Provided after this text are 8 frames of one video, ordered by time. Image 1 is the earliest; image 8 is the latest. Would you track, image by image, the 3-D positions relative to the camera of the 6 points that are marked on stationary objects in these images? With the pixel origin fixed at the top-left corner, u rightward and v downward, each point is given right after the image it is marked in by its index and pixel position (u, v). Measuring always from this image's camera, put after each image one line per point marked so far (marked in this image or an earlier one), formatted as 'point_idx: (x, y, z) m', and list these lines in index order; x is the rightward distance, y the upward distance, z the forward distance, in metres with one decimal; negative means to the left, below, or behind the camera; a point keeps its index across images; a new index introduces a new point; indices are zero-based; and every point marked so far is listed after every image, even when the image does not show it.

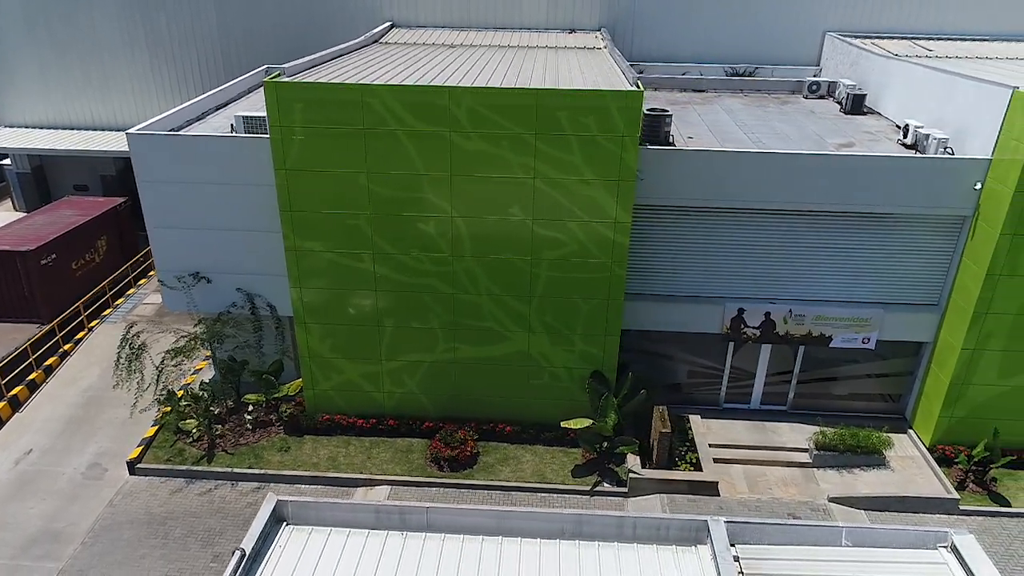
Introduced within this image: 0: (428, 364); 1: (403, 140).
0: (-1.8, -1.6, +15.2) m
1: (-2.0, +2.7, +13.1) m
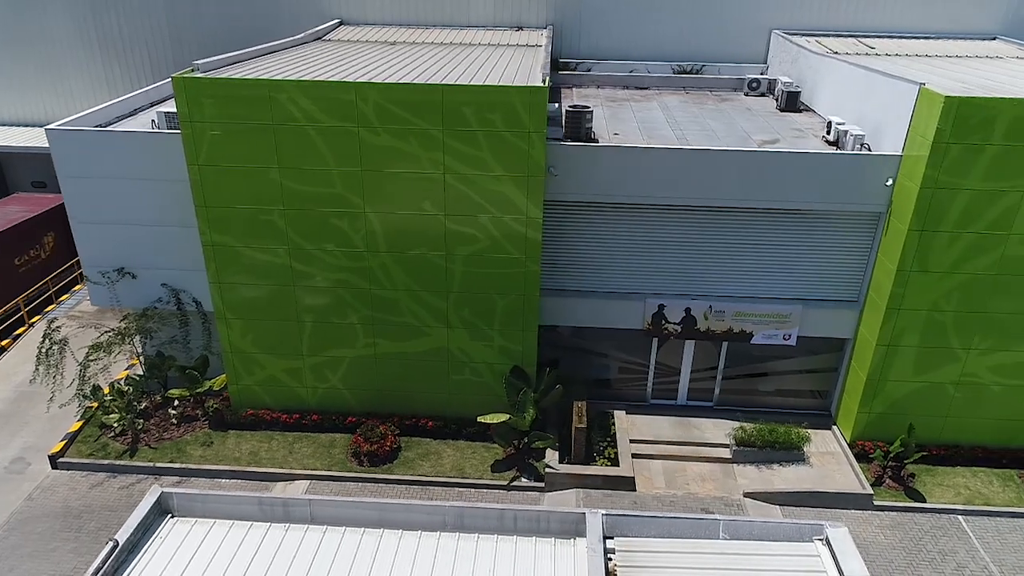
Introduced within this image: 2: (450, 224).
0: (-3.4, -1.5, +15.2) m
1: (-3.6, +2.8, +13.1) m
2: (-1.2, +1.2, +13.8) m
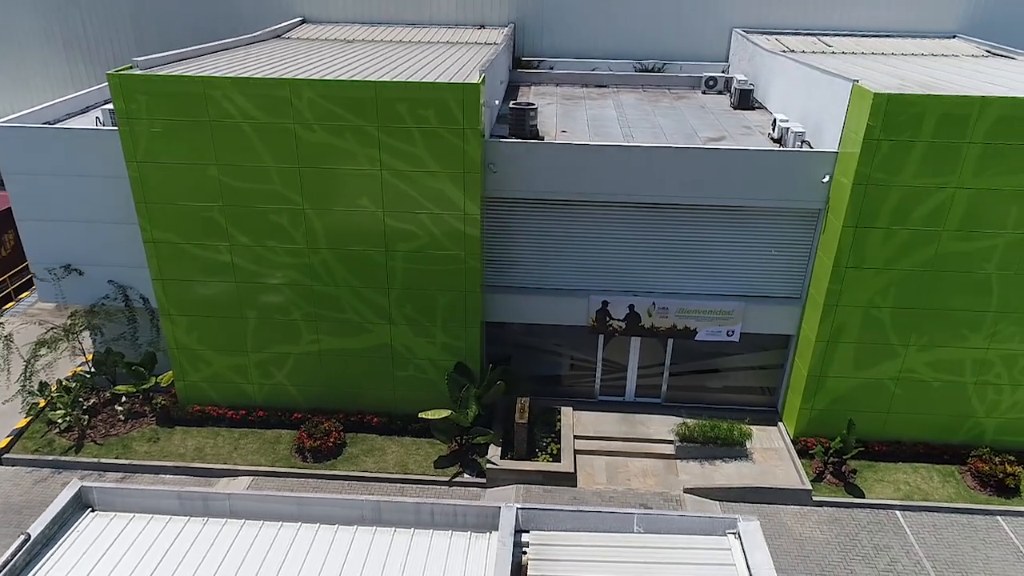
0: (-4.6, -1.4, +15.3) m
1: (-4.8, +2.8, +13.2) m
2: (-2.4, +1.3, +13.8) m
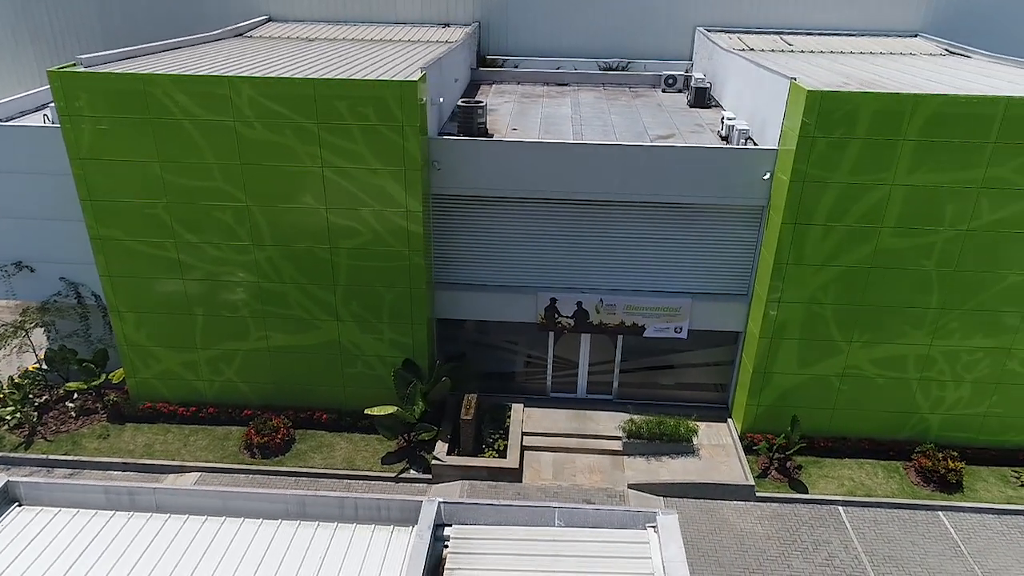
0: (-5.7, -1.4, +15.3) m
1: (-5.9, +2.9, +13.2) m
2: (-3.5, +1.3, +13.9) m
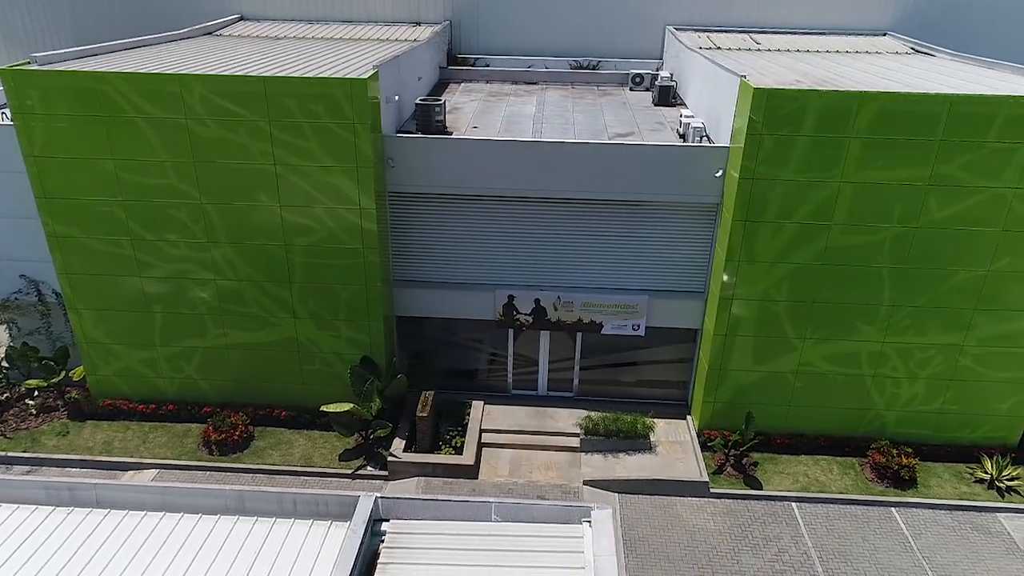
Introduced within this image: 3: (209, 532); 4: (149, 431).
0: (-6.6, -1.3, +15.4) m
1: (-6.7, +2.9, +13.3) m
2: (-4.3, +1.4, +13.9) m
3: (-4.2, -3.4, +10.0) m
4: (-7.7, -3.0, +15.5) m
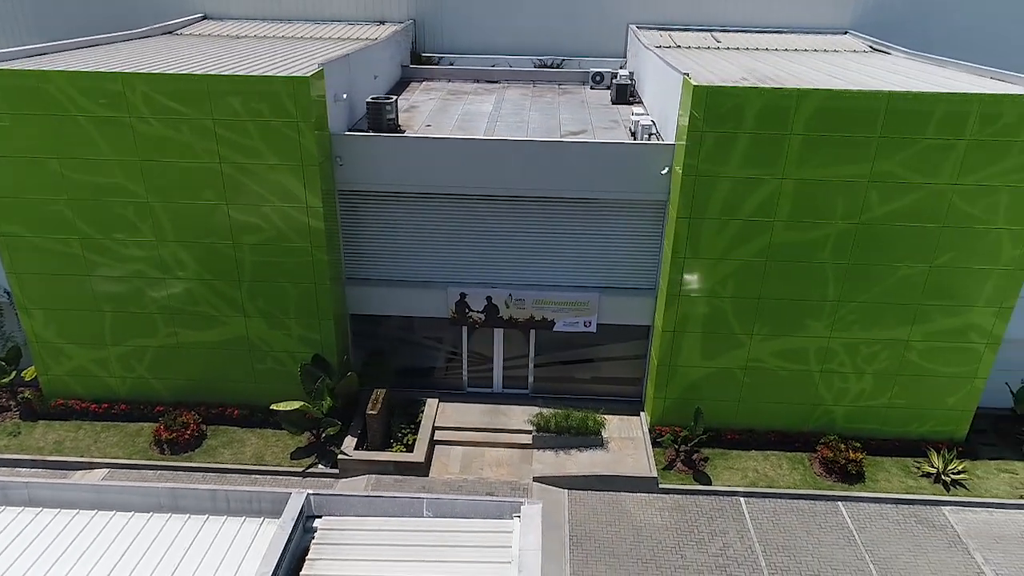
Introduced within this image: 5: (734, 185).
0: (-7.6, -1.3, +15.4) m
1: (-7.8, +3.0, +13.2) m
2: (-5.3, +1.4, +13.9) m
3: (-5.1, -3.3, +10.0) m
4: (-8.7, -3.0, +15.5) m
5: (+4.0, +1.9, +13.2) m
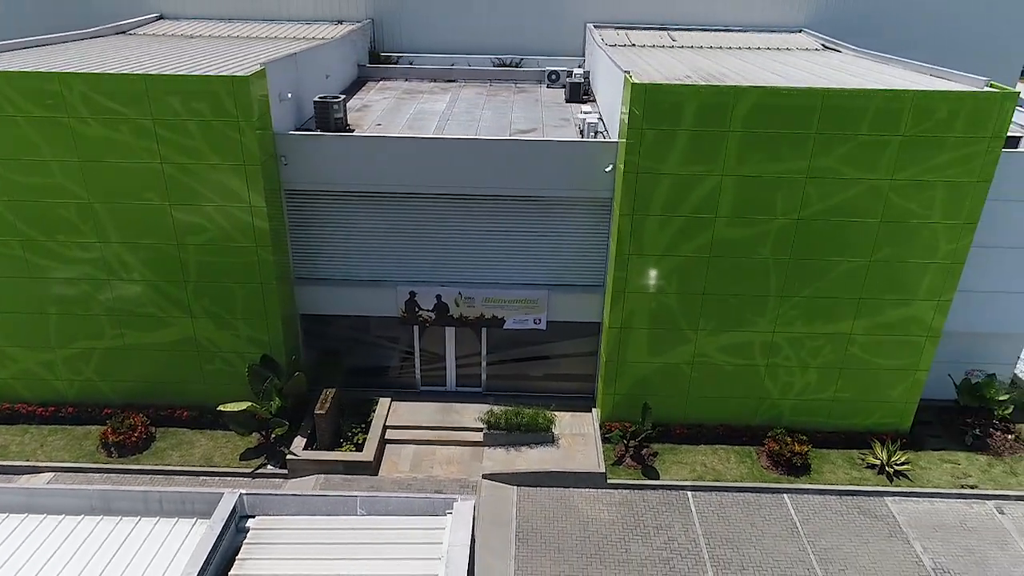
0: (-8.6, -1.3, +15.2) m
1: (-8.8, +2.9, +13.1) m
2: (-6.4, +1.4, +13.9) m
3: (-6.0, -3.3, +9.9) m
4: (-9.8, -3.1, +15.3) m
5: (+3.0, +2.0, +13.3) m
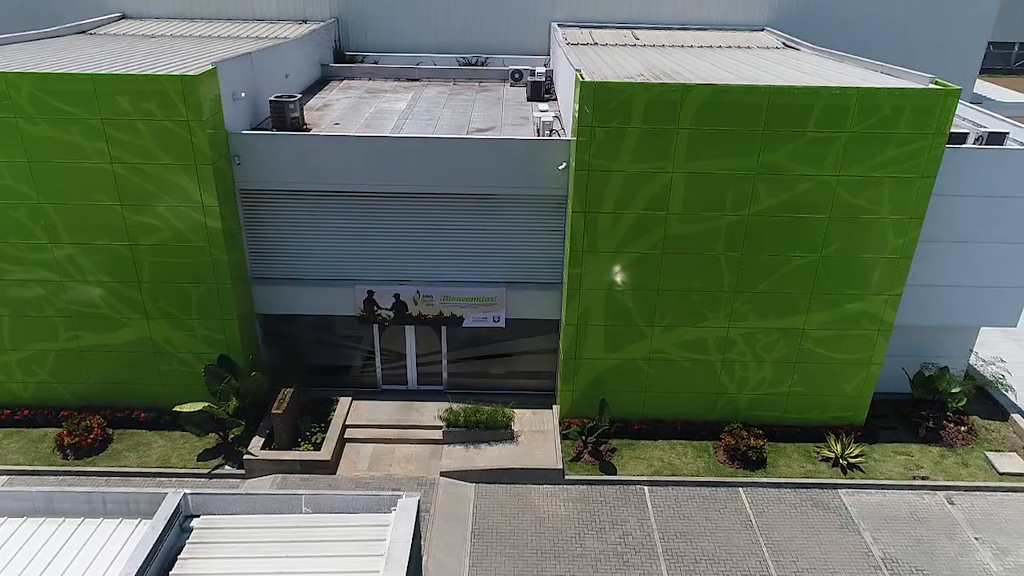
0: (-9.5, -1.4, +15.2) m
1: (-9.7, +2.9, +13.0) m
2: (-7.3, +1.4, +13.8) m
3: (-6.8, -3.3, +9.8) m
4: (-10.6, -3.1, +15.2) m
5: (+2.1, +2.0, +13.4) m
